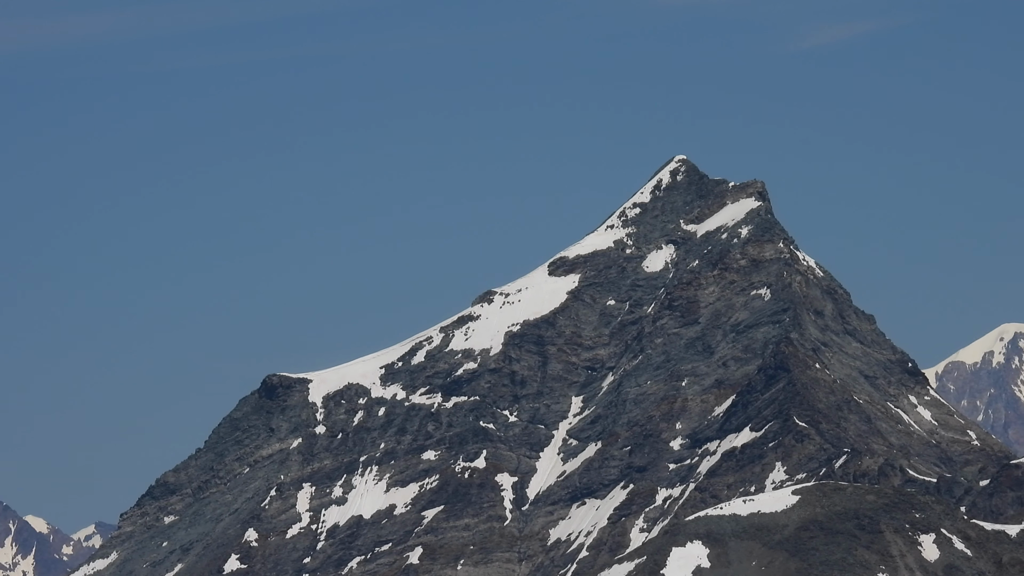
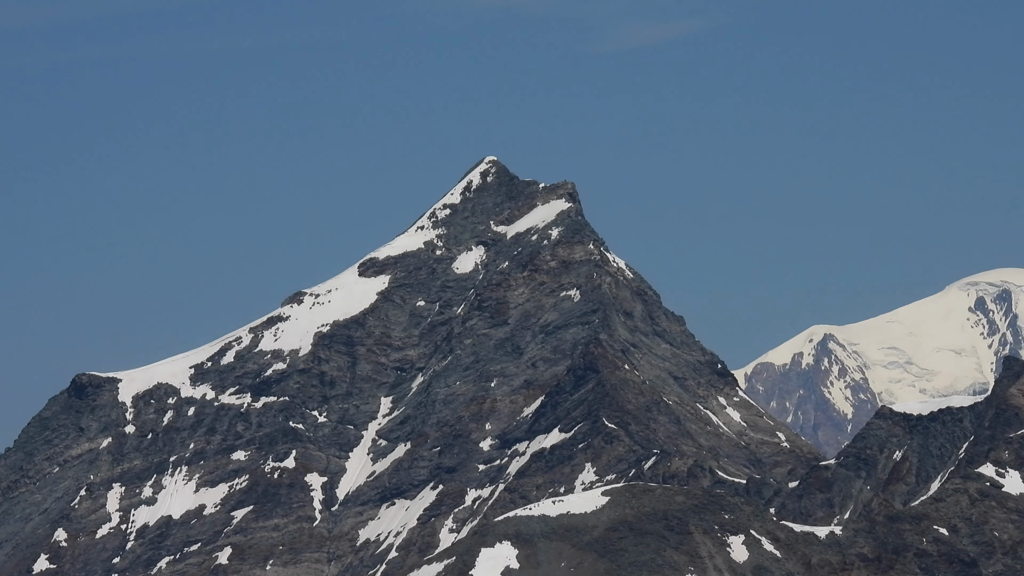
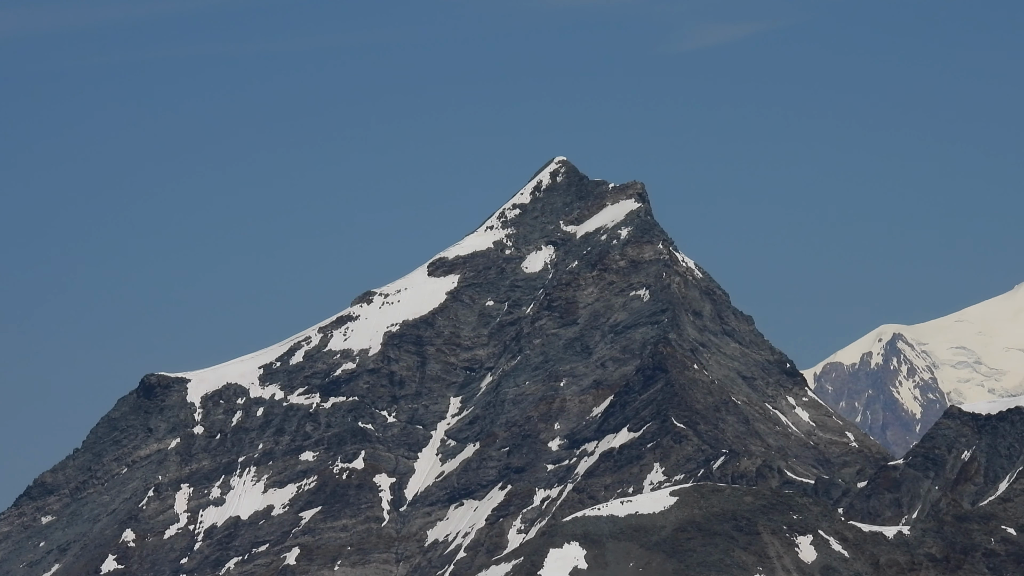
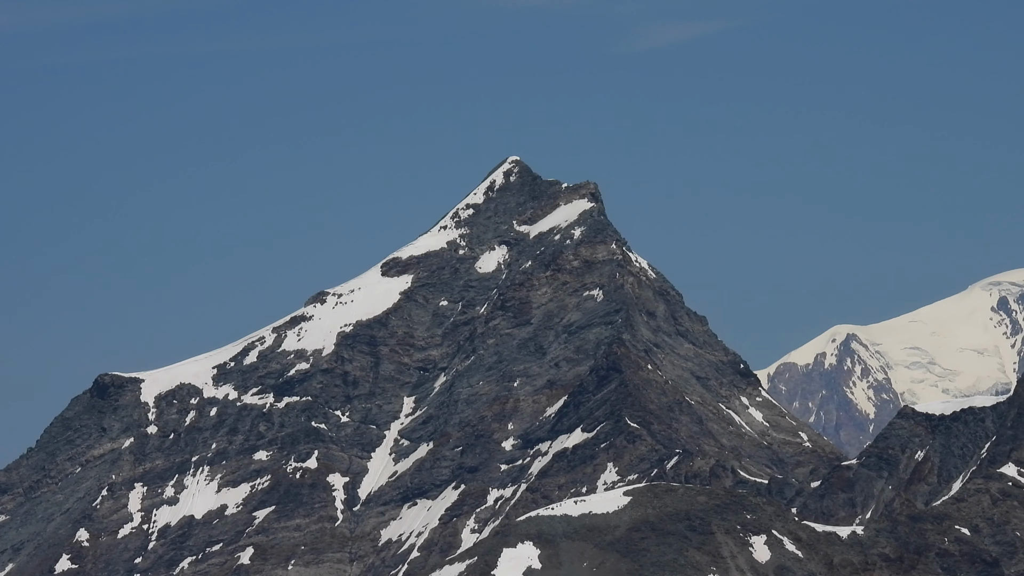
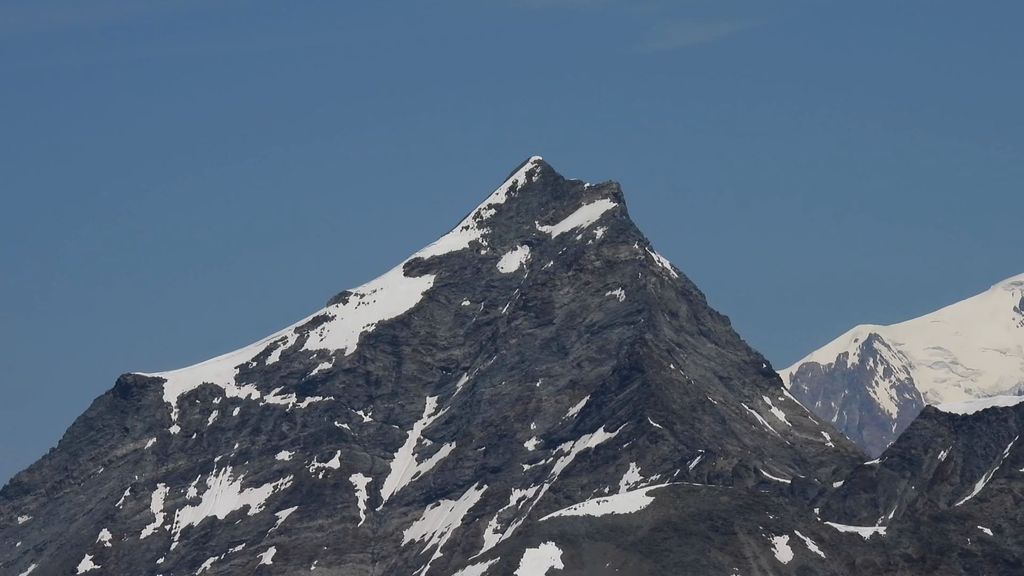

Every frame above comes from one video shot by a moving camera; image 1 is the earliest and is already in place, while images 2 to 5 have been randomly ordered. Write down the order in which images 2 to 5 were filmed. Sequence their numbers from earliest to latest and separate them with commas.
3, 5, 4, 2
